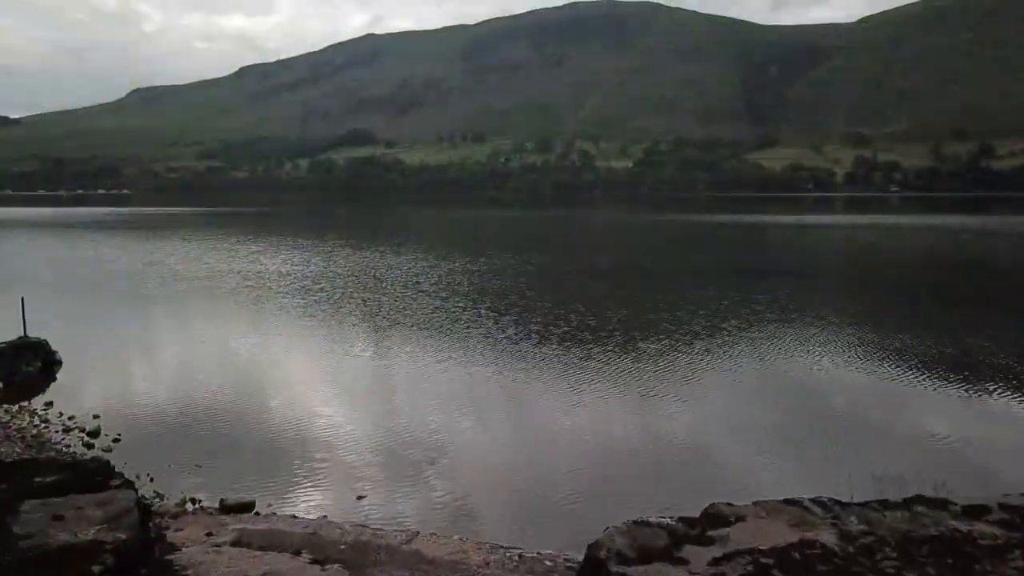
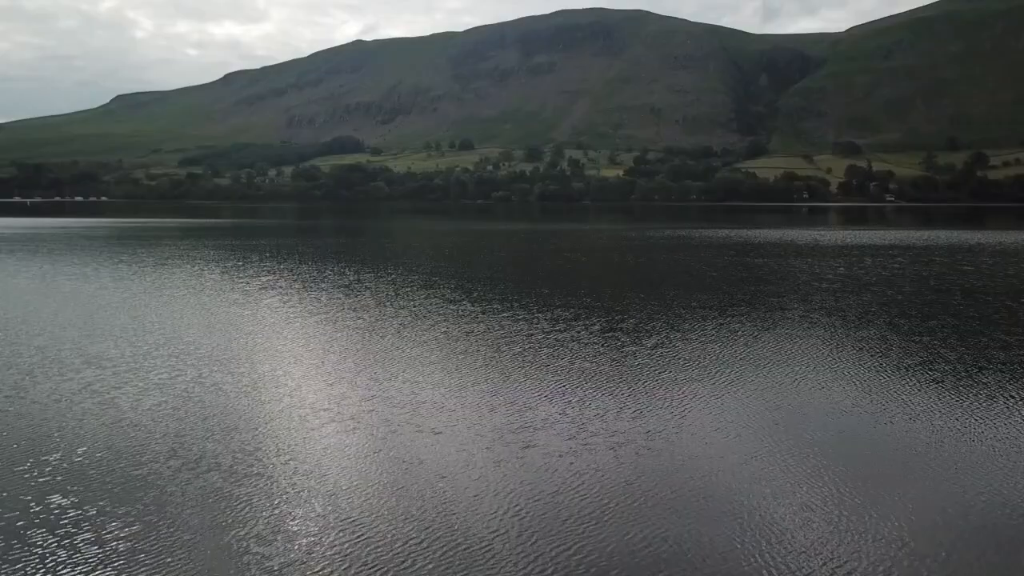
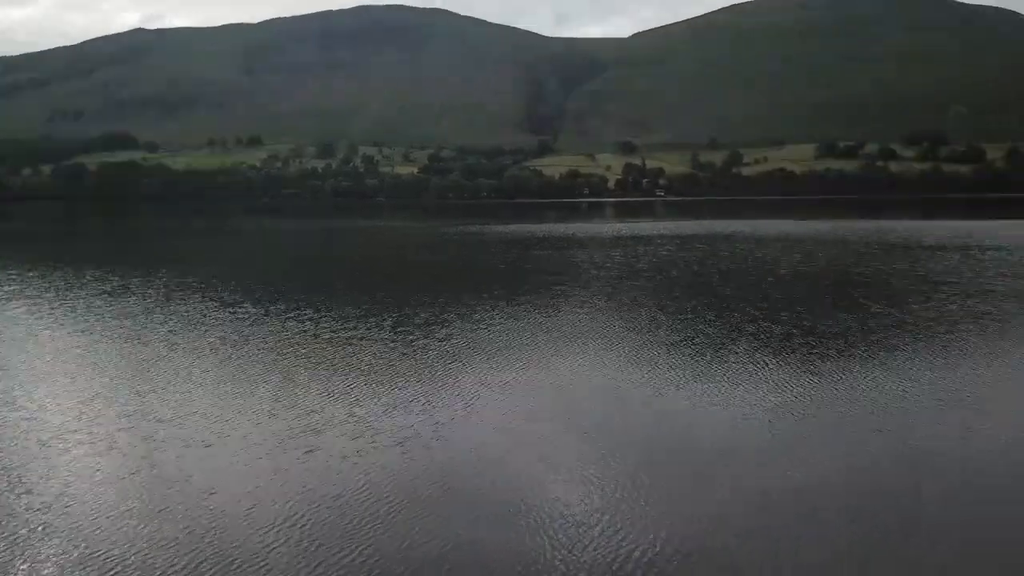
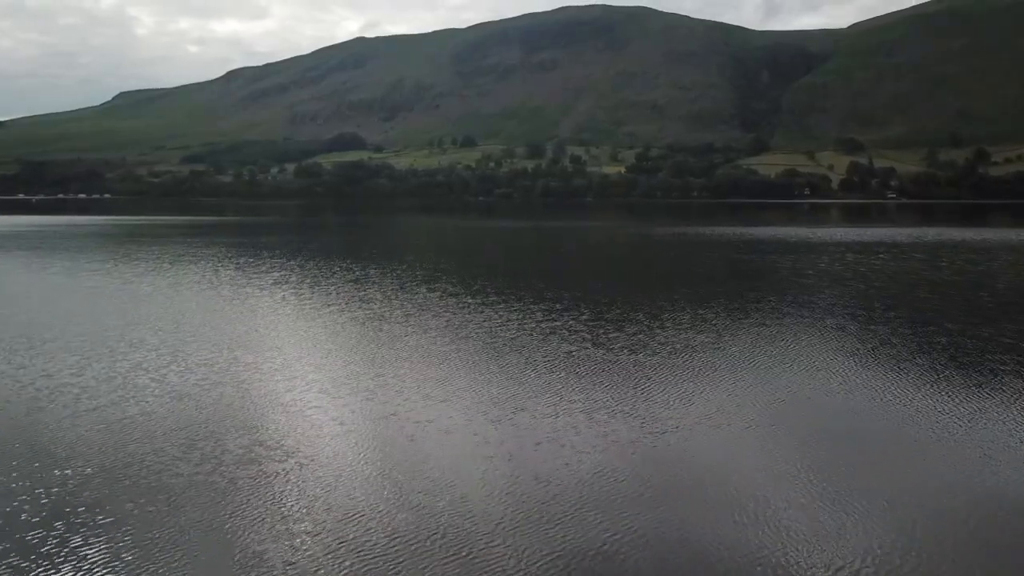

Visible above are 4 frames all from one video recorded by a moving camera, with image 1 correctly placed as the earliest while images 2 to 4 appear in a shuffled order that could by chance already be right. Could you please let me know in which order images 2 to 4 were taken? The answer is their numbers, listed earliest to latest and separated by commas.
4, 2, 3
